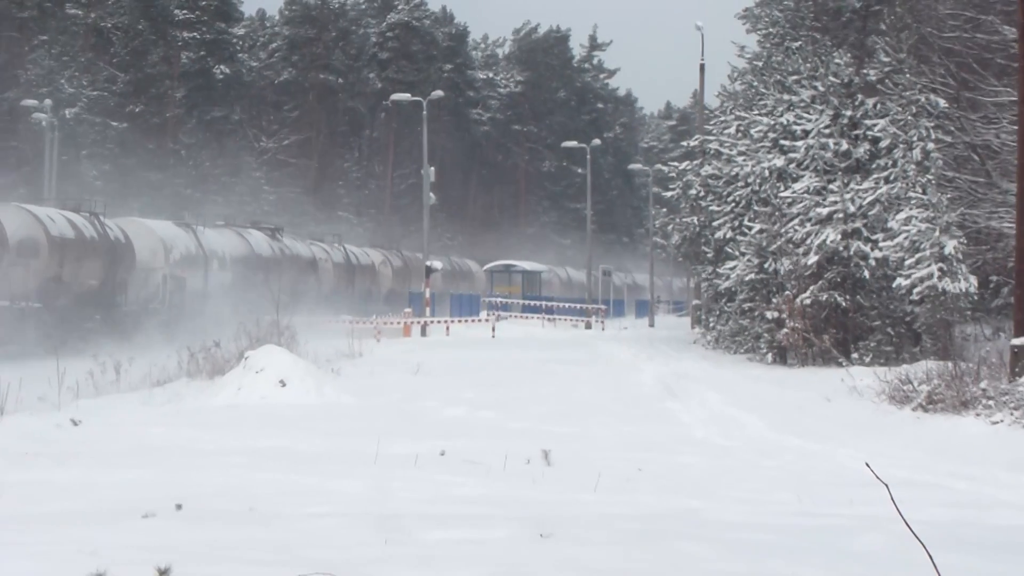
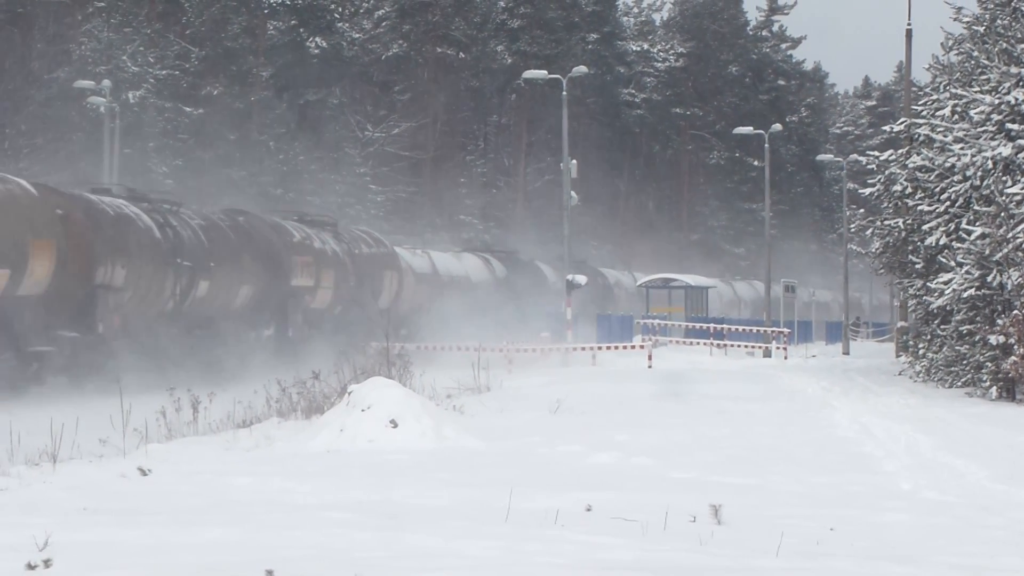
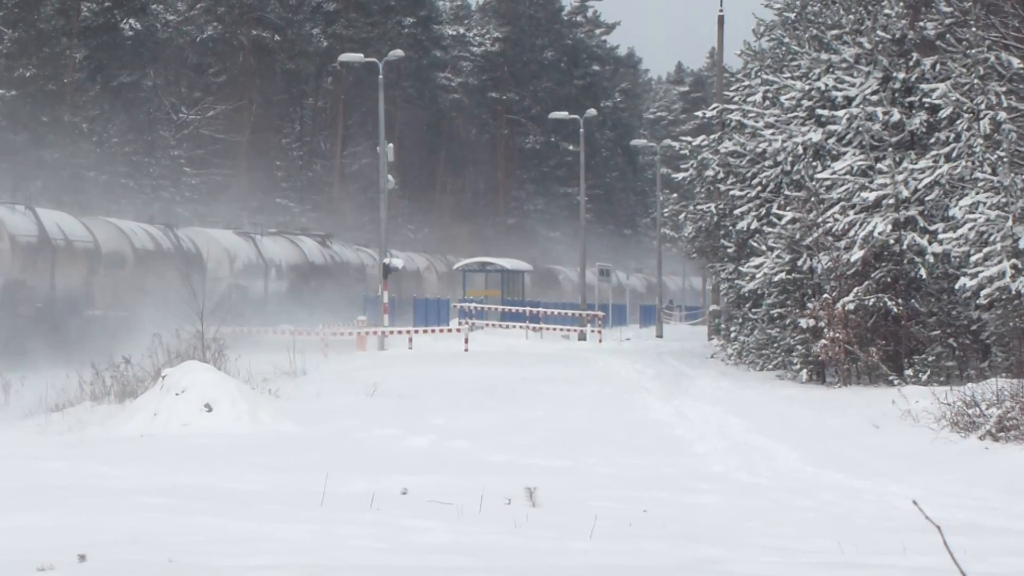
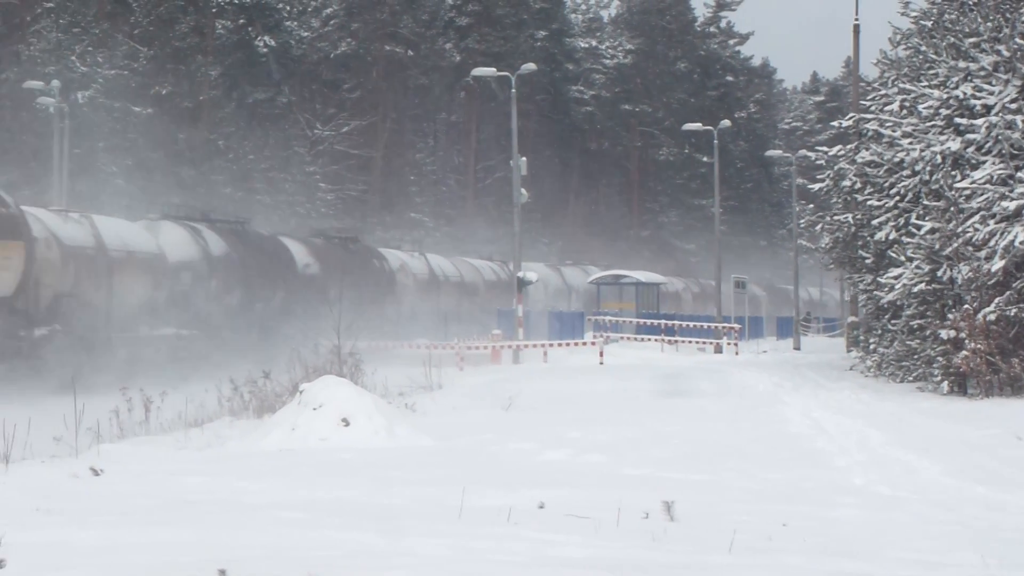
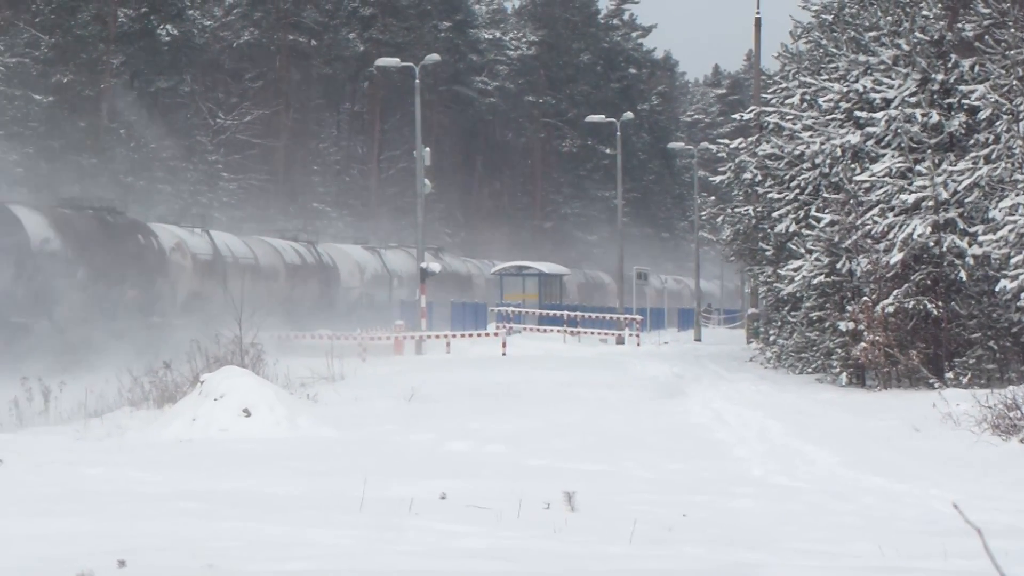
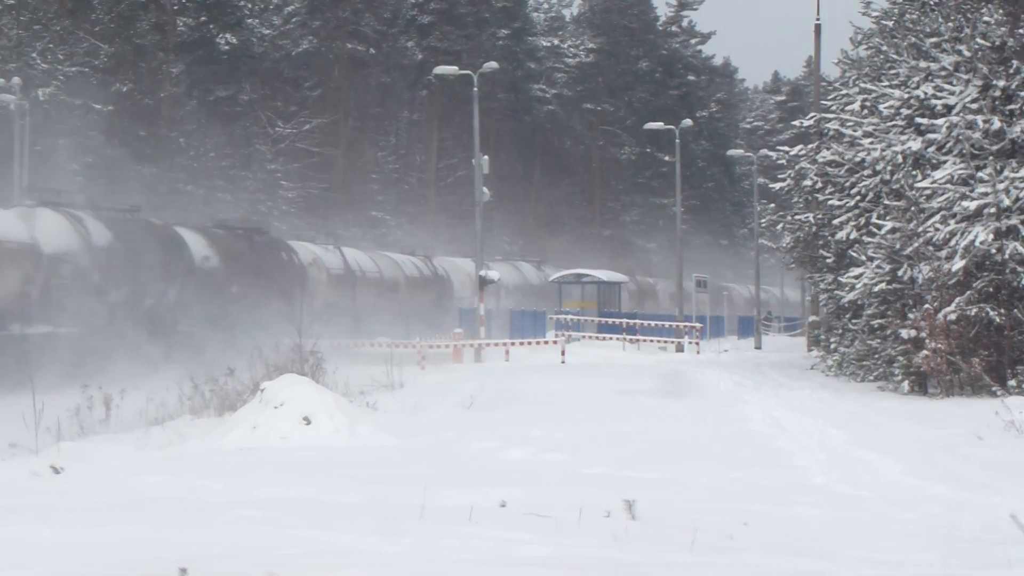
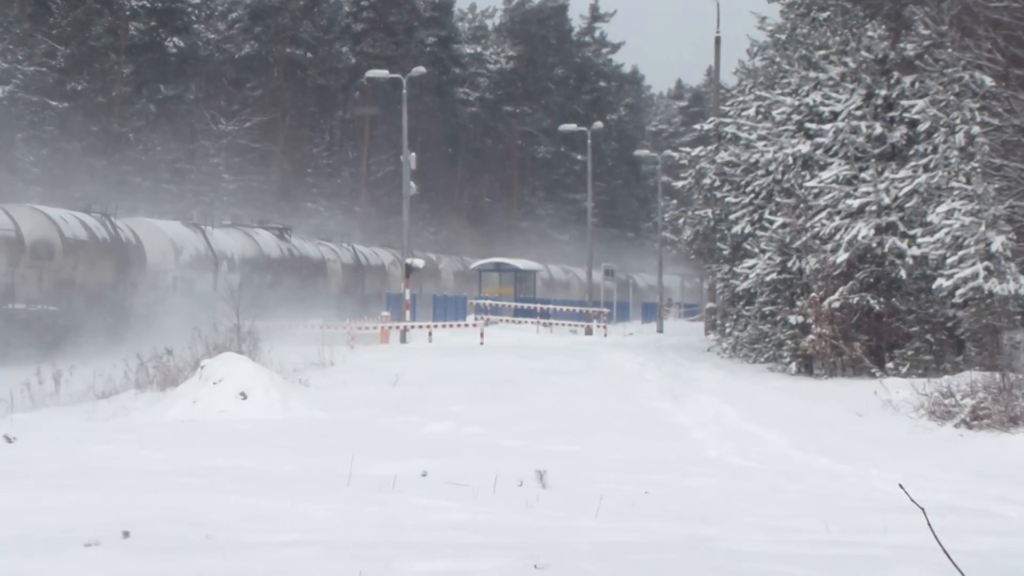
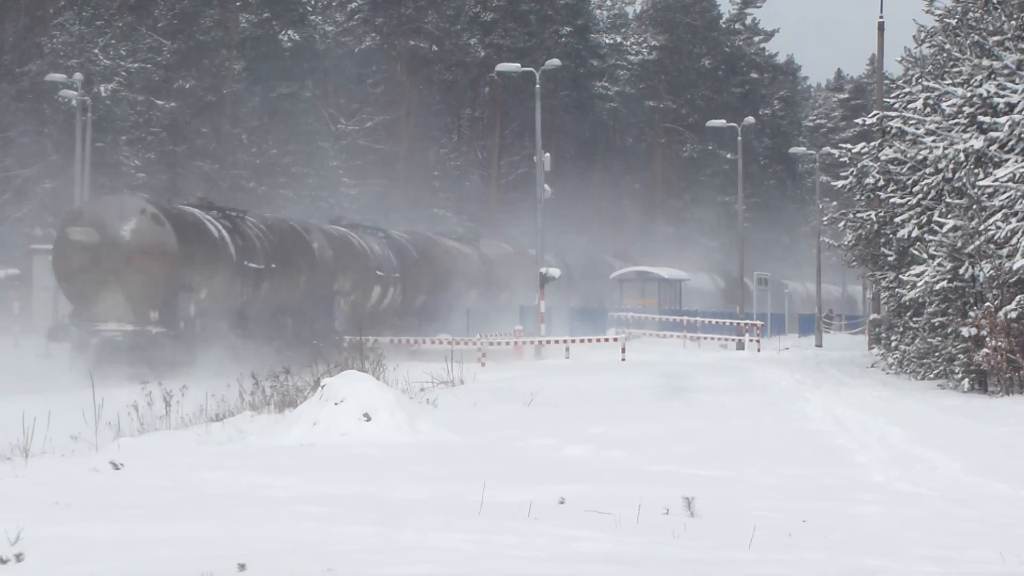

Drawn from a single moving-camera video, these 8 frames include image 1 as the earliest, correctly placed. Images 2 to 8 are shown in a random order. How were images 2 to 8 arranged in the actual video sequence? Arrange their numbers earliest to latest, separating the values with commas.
7, 3, 5, 6, 4, 2, 8
